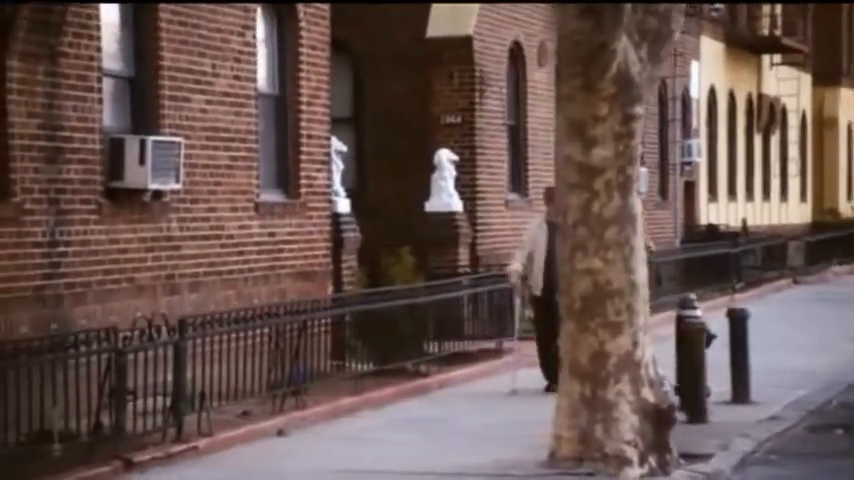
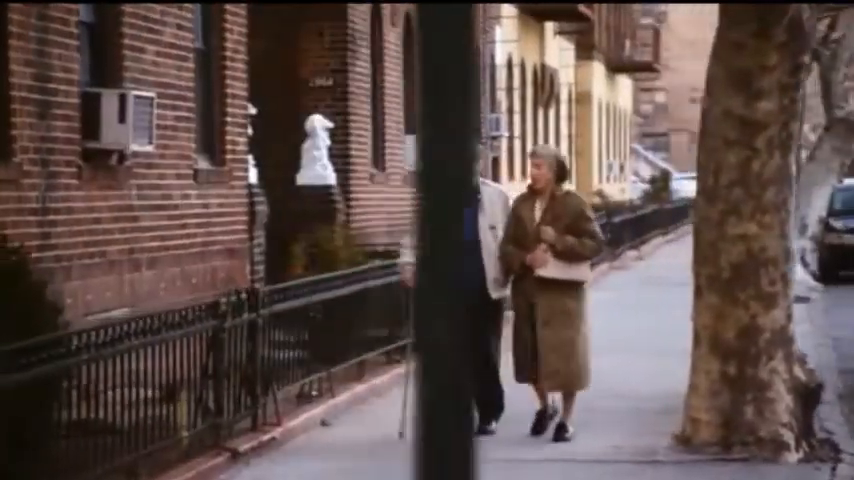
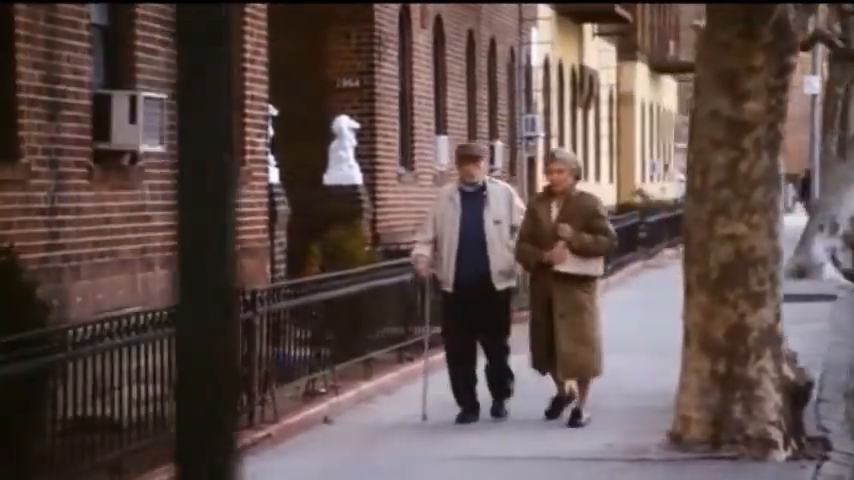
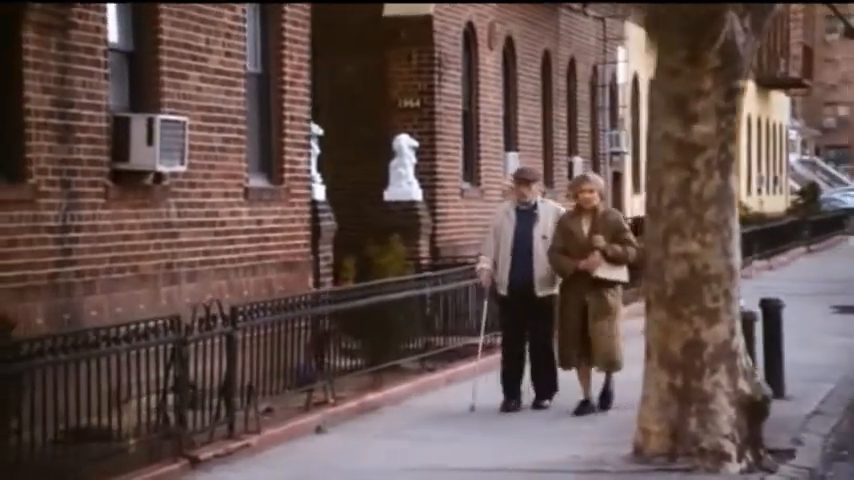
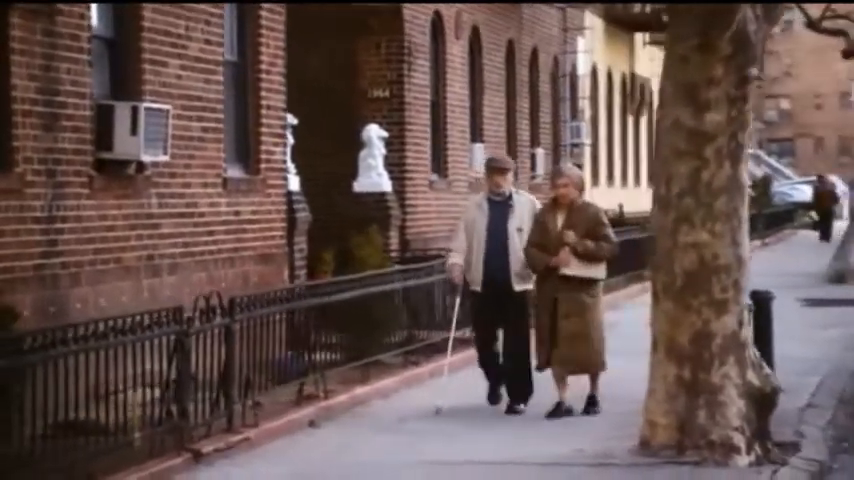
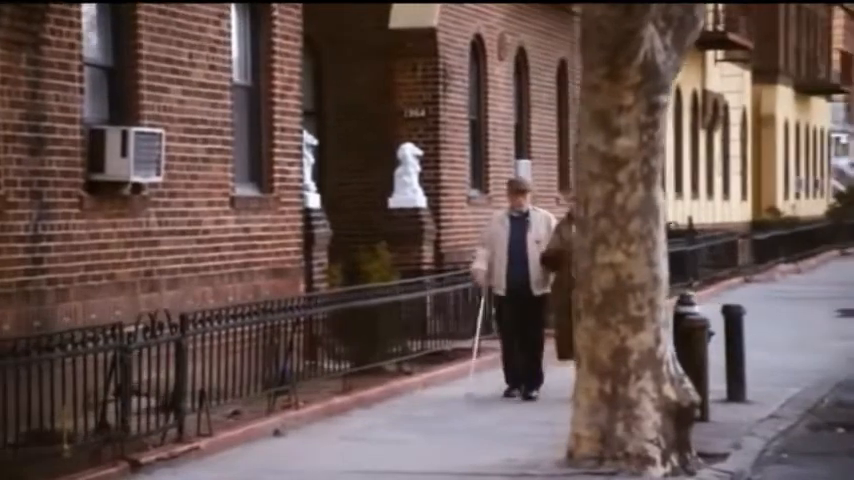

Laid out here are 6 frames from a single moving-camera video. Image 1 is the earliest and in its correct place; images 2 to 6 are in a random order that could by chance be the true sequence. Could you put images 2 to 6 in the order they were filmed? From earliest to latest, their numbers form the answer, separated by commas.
6, 4, 5, 3, 2
